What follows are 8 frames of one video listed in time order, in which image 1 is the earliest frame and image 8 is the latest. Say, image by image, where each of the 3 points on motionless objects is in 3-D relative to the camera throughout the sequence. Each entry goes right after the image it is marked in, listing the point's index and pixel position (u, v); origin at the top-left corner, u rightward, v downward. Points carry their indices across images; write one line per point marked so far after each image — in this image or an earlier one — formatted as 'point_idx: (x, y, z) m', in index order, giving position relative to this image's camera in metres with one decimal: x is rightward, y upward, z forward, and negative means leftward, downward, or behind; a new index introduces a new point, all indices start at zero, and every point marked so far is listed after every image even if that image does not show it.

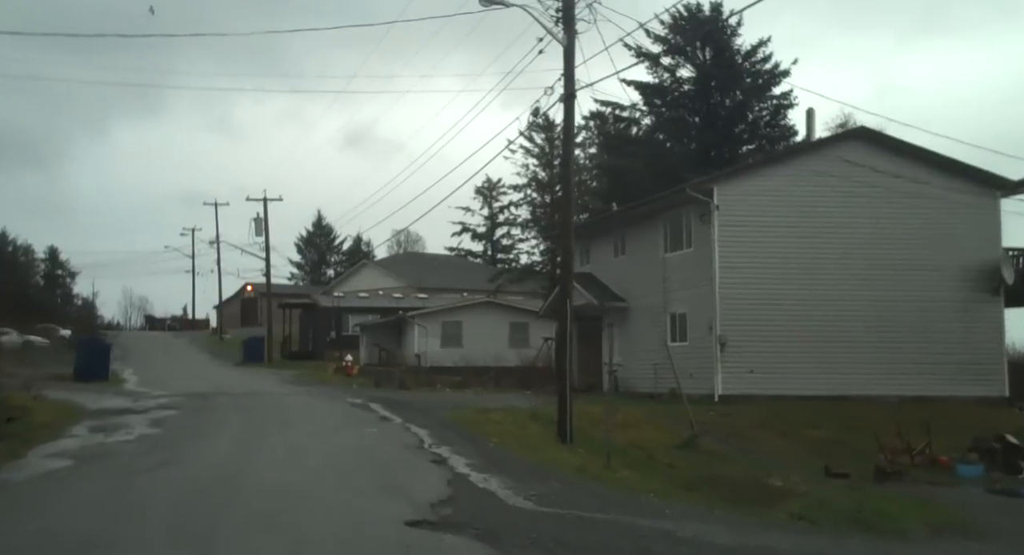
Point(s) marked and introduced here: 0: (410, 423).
0: (-1.9, -2.8, +19.8) m
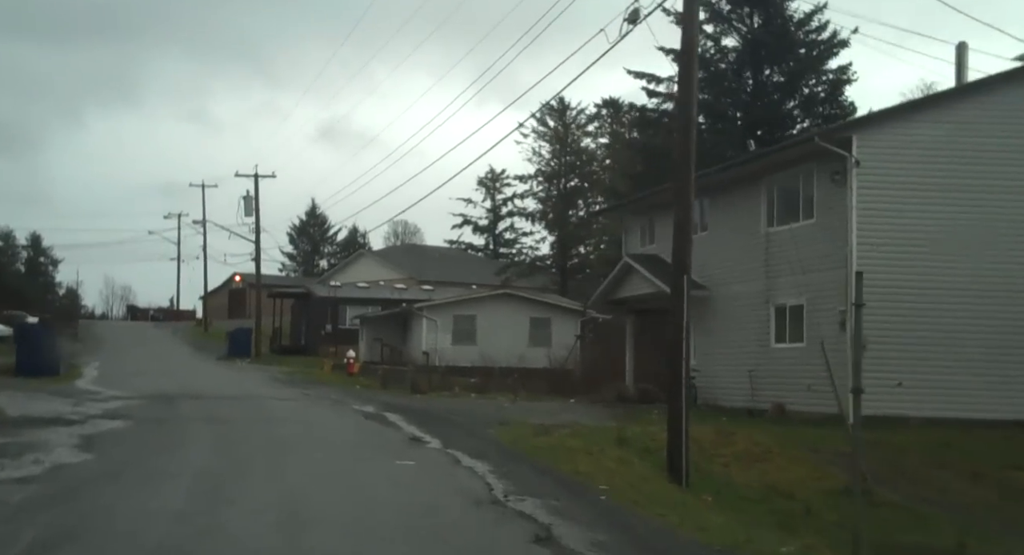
0: (-0.8, -2.3, +13.9) m
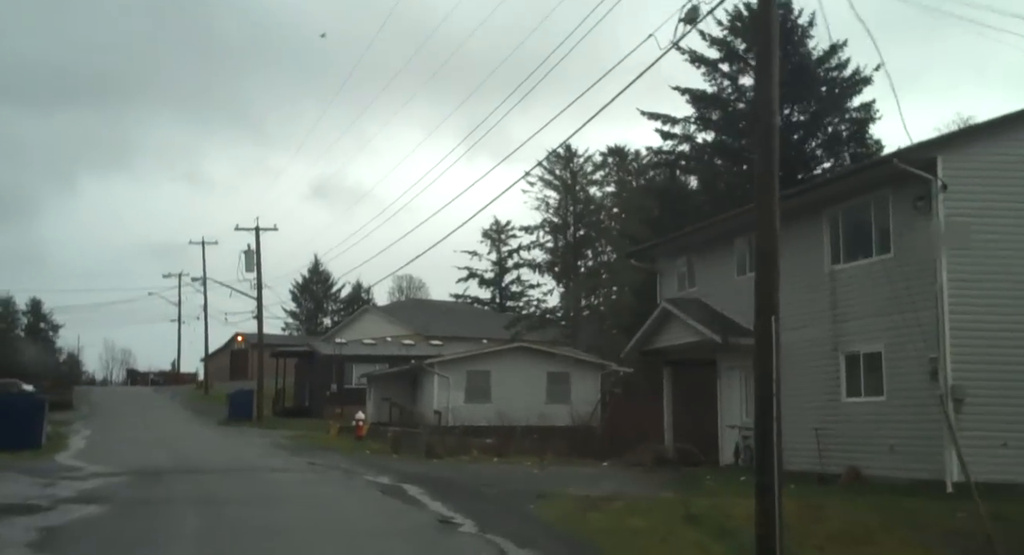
0: (-0.2, -2.8, +11.4) m
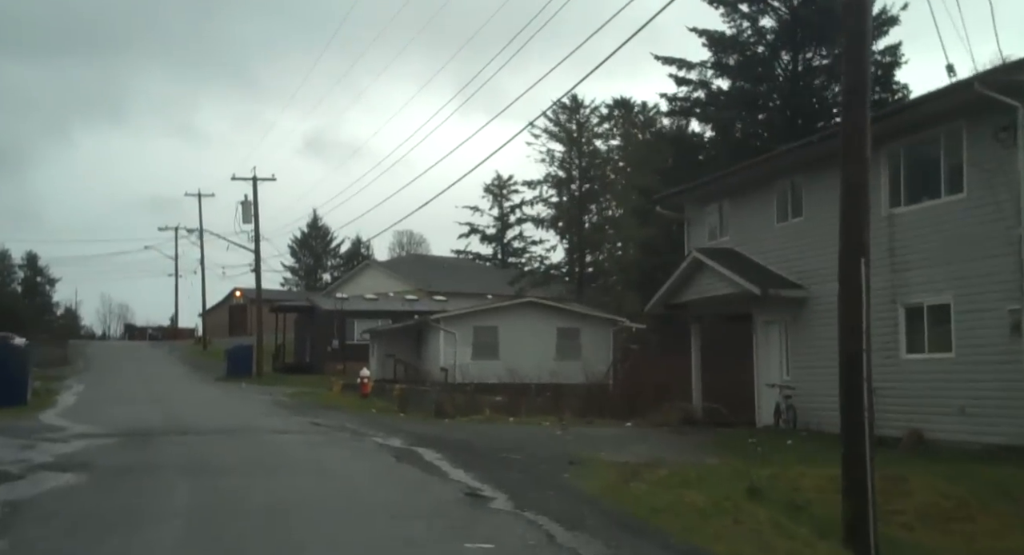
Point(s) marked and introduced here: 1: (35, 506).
0: (+0.2, -2.2, +9.7) m
1: (-4.7, -2.3, +10.4) m
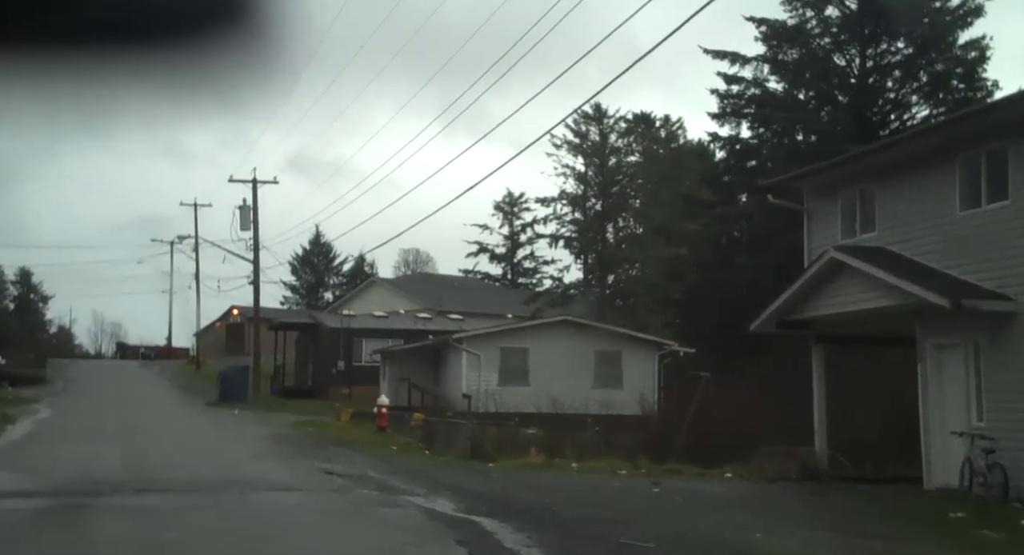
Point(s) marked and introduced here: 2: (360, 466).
0: (+1.4, -2.0, +4.5) m
1: (-3.5, -2.0, +5.2) m
2: (-2.5, -3.1, +17.0) m
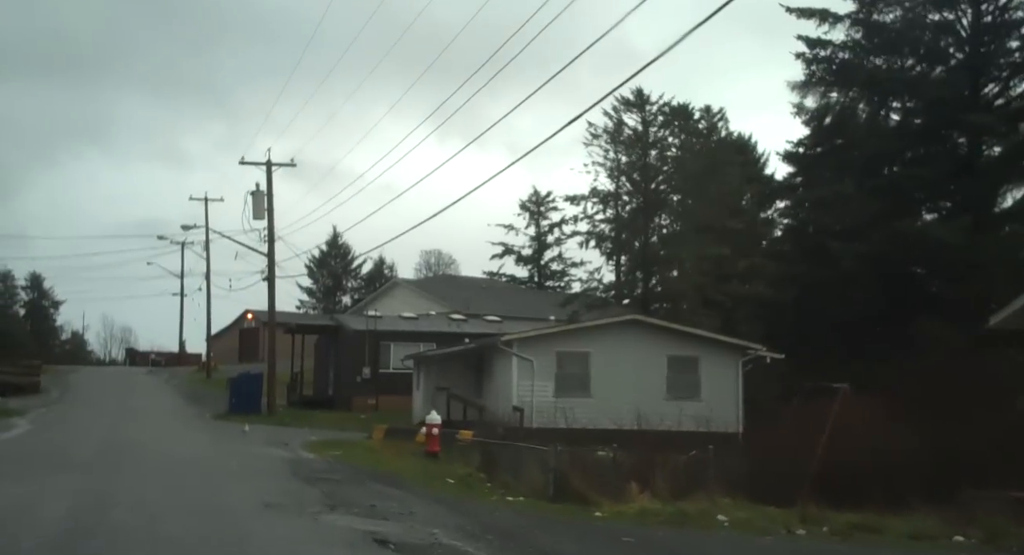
0: (+2.7, -1.5, -1.1) m
1: (-2.2, -1.6, -0.3) m
2: (-1.0, -2.7, +11.4) m
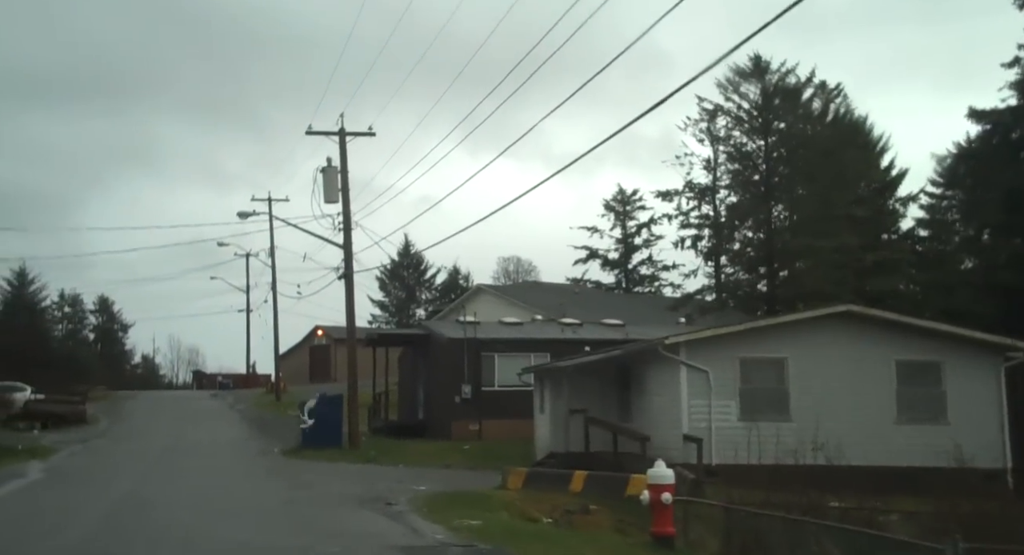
0: (+4.4, -0.6, -9.7) m
1: (-0.4, -0.8, -8.7) m
2: (+1.5, -2.1, +3.0) m
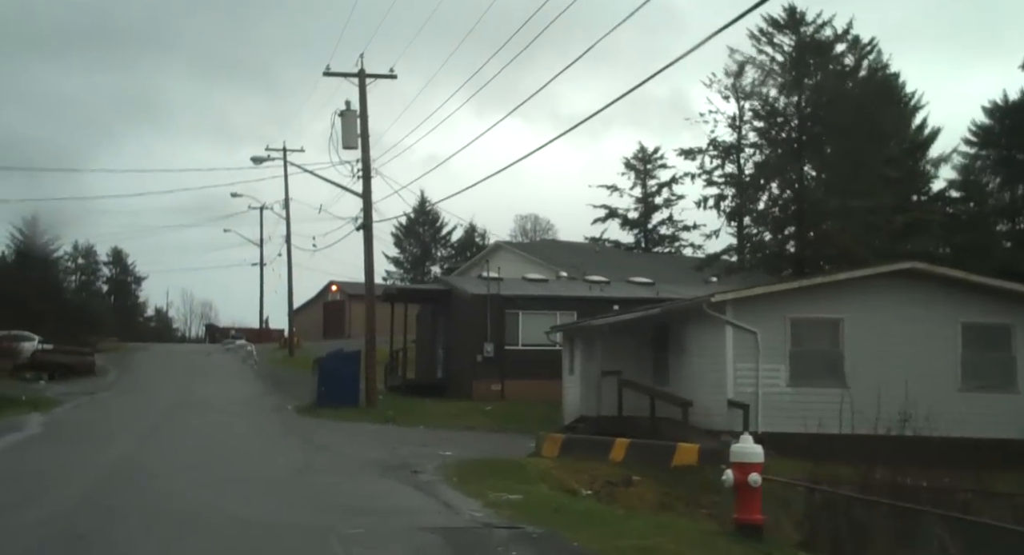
0: (+4.7, -0.9, -11.5) m
1: (-0.1, -1.0, -10.4) m
2: (+1.9, -1.8, +1.3) m
